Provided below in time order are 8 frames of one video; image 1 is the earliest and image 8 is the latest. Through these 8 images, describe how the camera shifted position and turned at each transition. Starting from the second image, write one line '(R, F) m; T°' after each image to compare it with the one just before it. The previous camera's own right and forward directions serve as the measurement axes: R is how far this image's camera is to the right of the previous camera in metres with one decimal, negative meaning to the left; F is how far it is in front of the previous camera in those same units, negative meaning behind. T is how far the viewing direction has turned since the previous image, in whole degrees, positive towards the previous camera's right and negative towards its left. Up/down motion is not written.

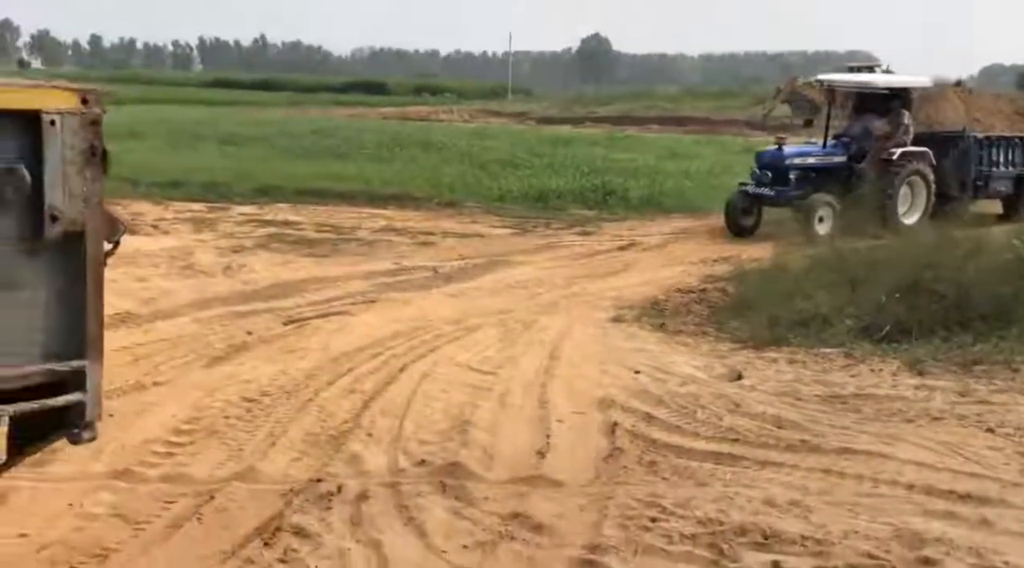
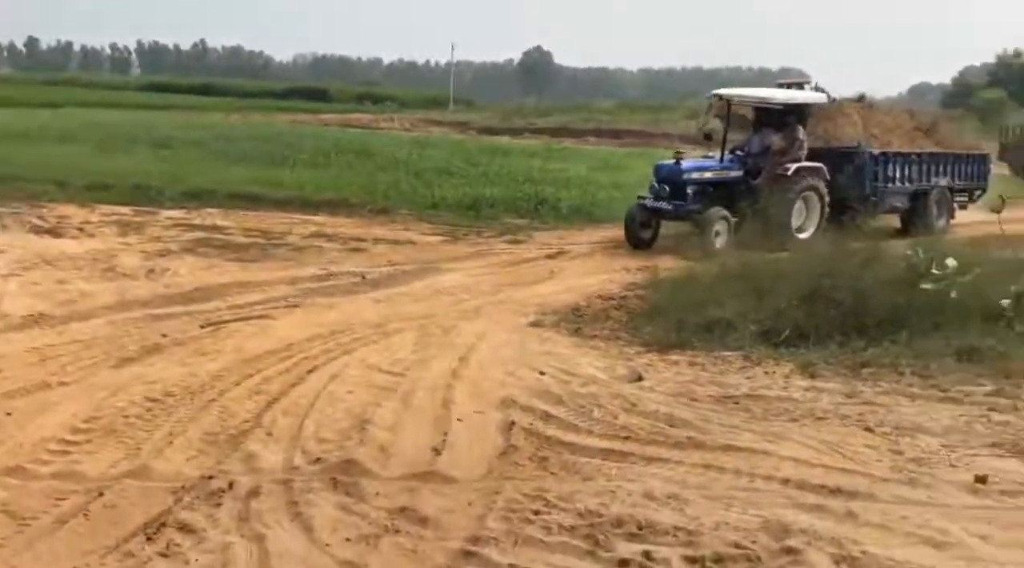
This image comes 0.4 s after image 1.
(+0.4, -0.1) m; +2°
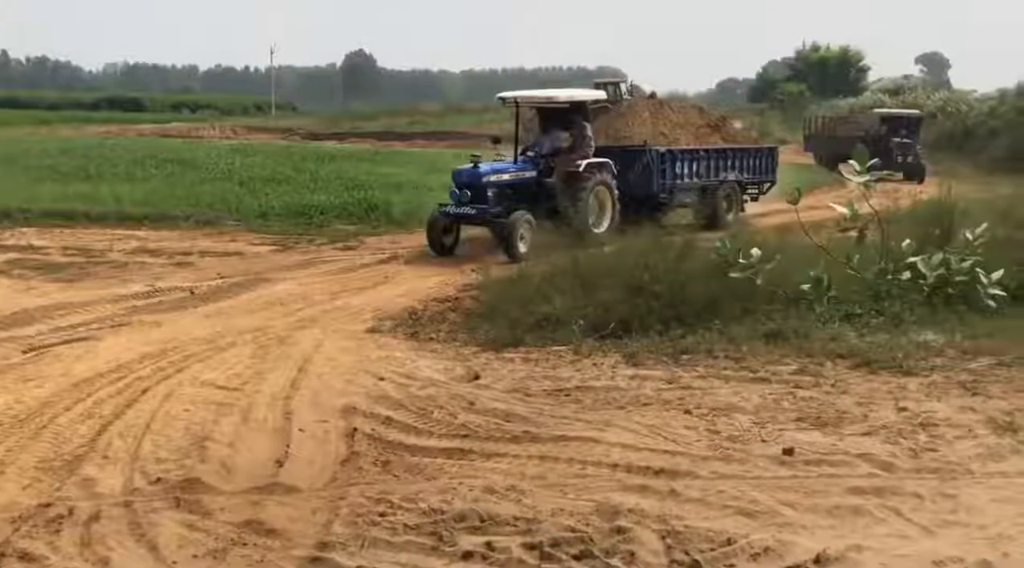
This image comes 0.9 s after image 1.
(0.0, -0.2) m; +9°
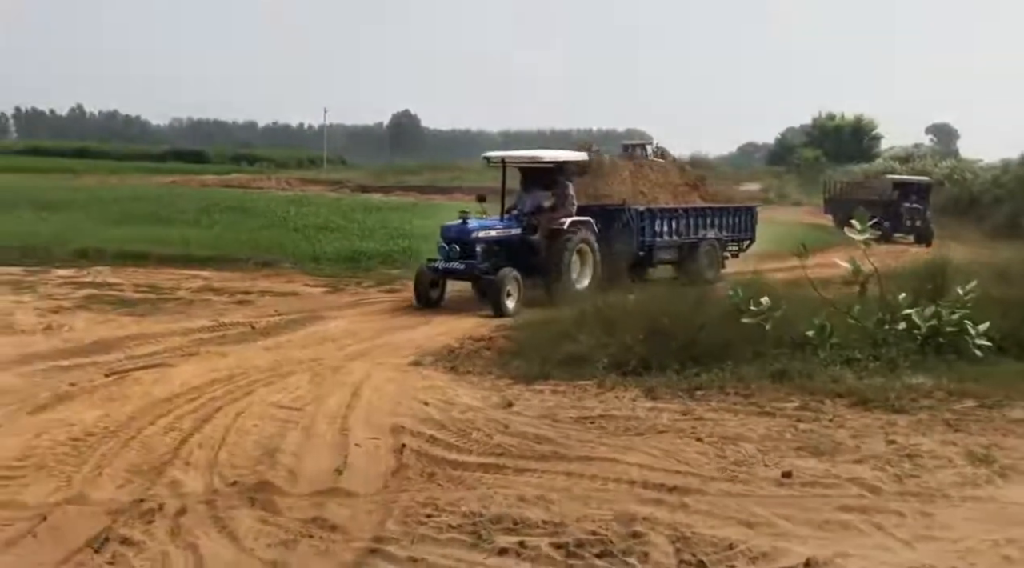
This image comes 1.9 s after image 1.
(0.0, -0.9) m; -2°
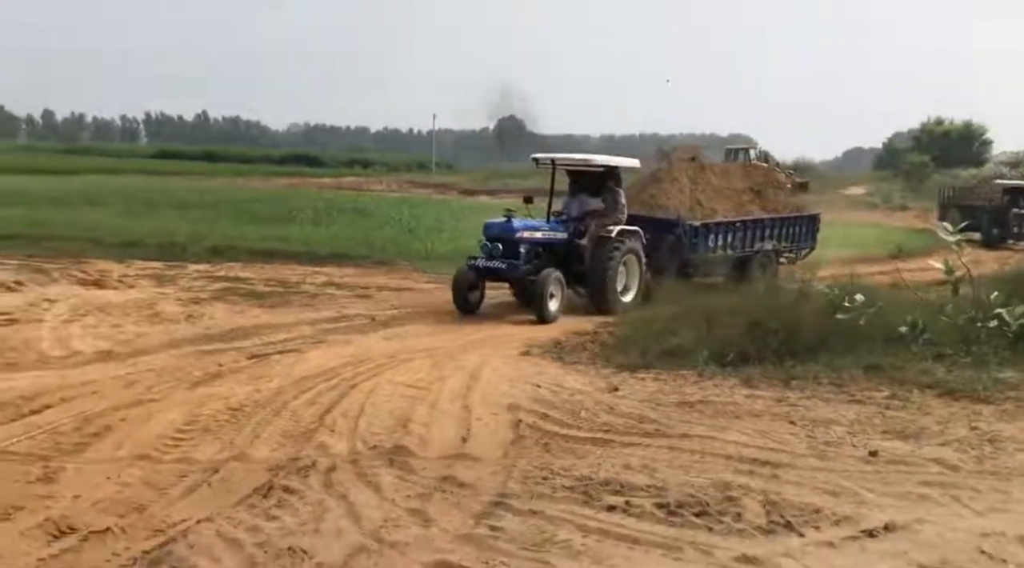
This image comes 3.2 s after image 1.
(-0.1, -0.8) m; -5°
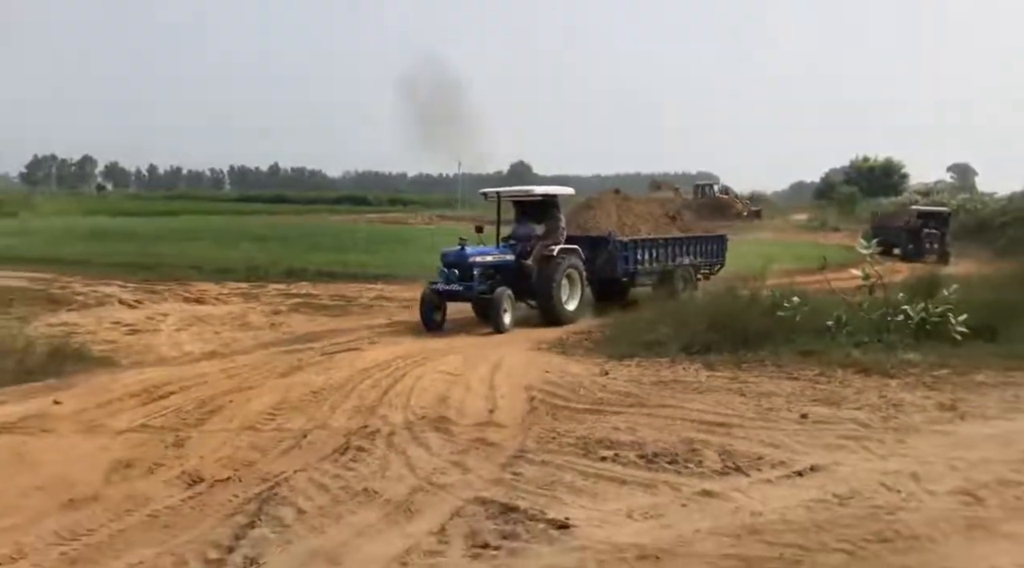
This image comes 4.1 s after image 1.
(-0.2, -2.0) m; 0°
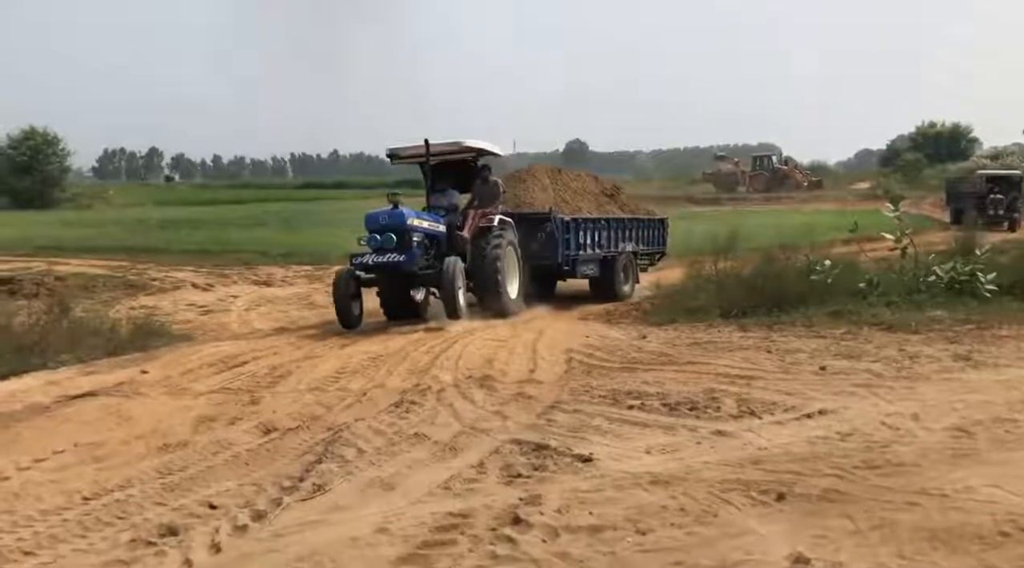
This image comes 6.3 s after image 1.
(+0.3, -1.0) m; -3°
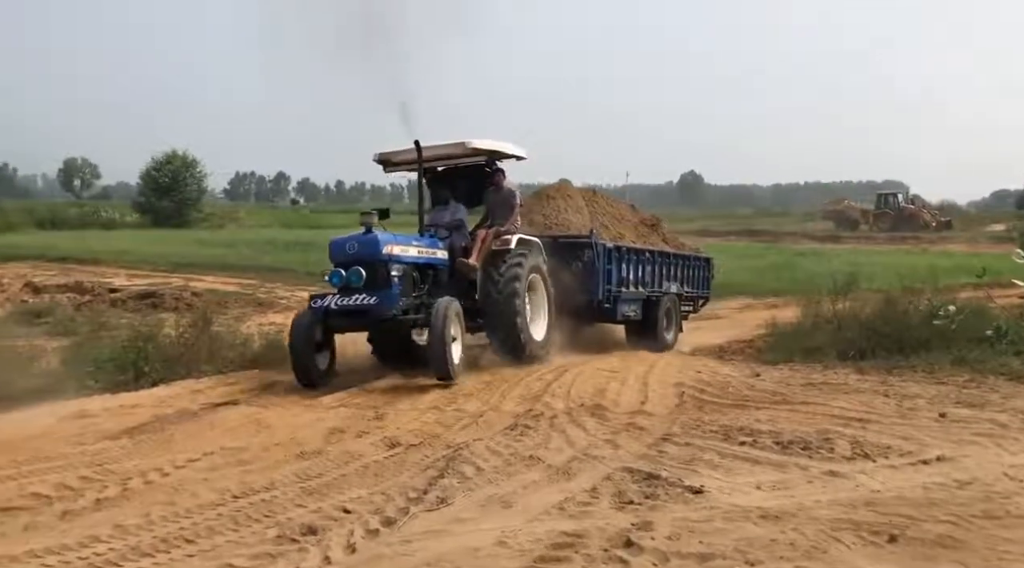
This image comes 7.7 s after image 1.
(-0.1, -0.4) m; -6°
